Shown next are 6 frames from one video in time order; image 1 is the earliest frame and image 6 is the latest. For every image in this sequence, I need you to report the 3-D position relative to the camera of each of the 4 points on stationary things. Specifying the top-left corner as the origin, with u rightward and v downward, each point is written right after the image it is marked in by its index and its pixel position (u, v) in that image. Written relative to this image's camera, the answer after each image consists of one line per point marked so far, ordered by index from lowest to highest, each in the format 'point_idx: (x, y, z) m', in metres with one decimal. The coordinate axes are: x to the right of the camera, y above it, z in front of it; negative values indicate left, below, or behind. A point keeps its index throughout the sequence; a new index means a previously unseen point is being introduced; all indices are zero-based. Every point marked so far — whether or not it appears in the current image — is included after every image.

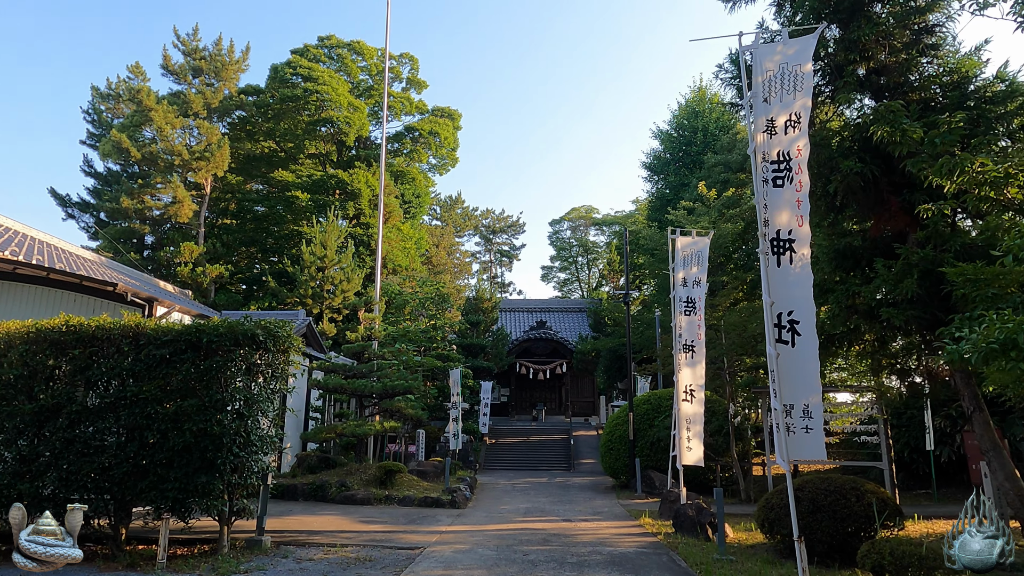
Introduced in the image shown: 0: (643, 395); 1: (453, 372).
0: (+3.0, -2.4, +15.1) m
1: (-1.5, -2.1, +16.8) m
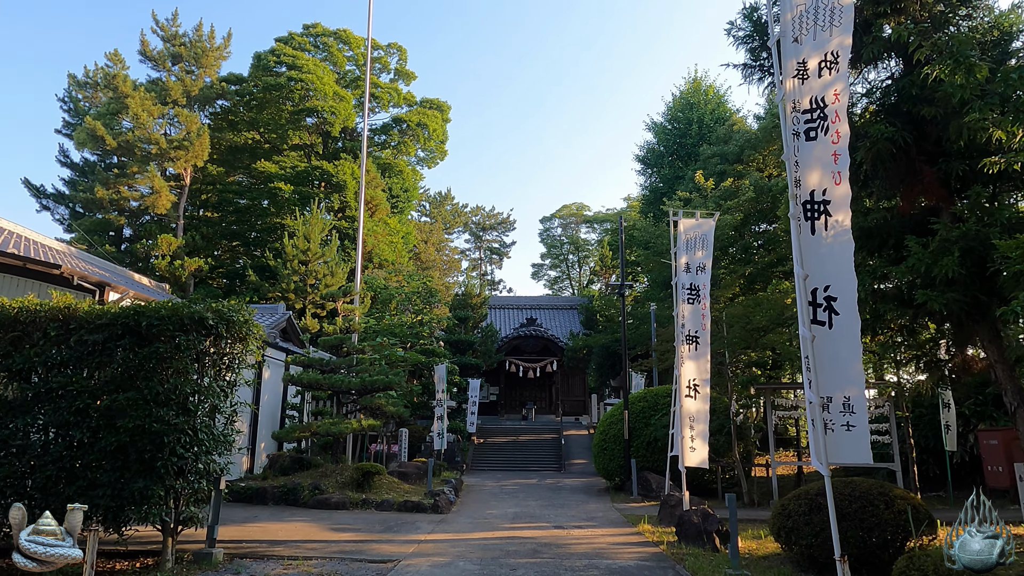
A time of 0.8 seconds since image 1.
0: (+2.8, -2.3, +14.3) m
1: (-1.8, -1.9, +16.0) m
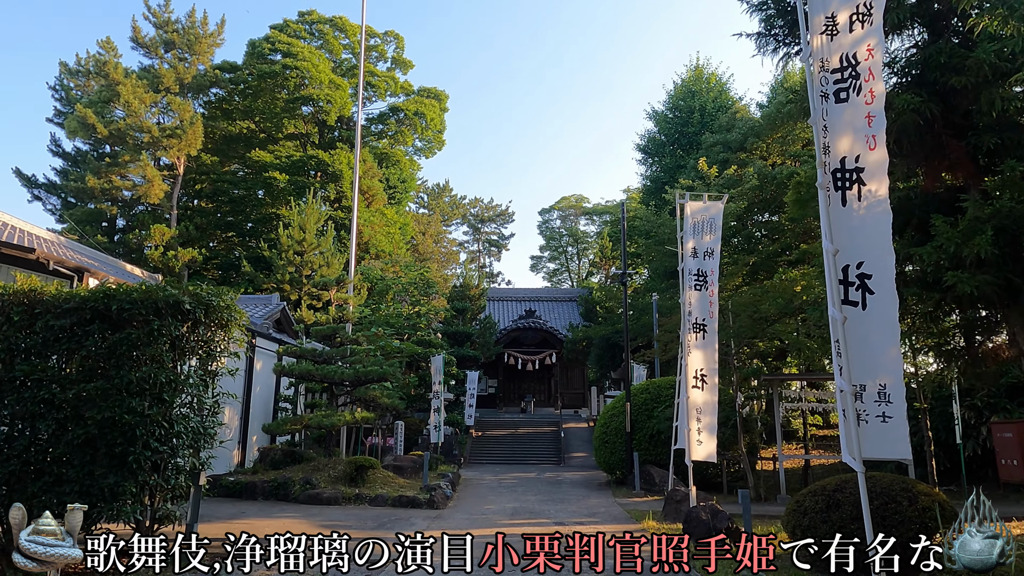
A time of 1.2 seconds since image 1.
0: (+2.7, -2.0, +13.9) m
1: (-1.8, -1.7, +15.6) m
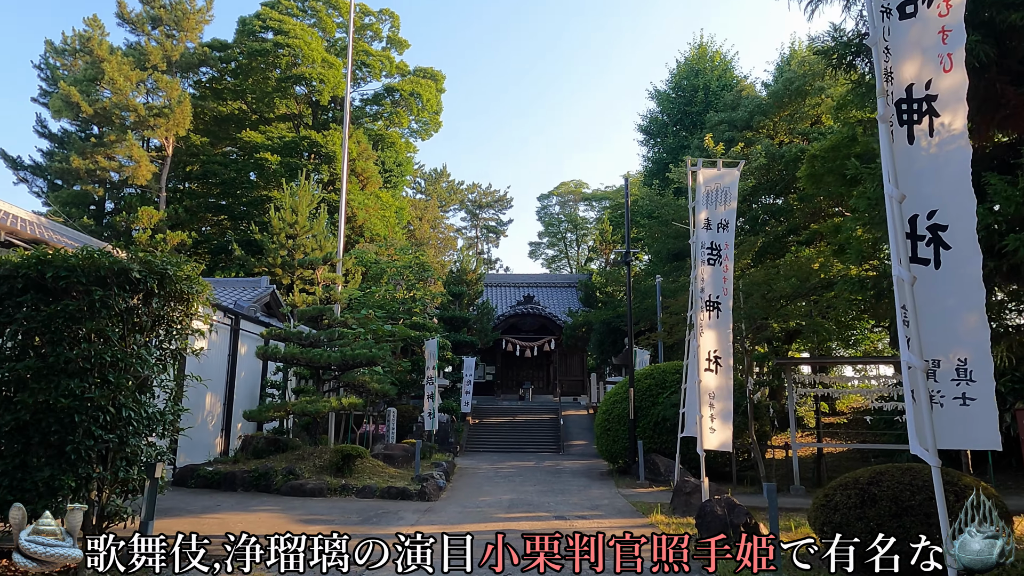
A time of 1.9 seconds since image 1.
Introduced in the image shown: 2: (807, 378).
0: (+2.7, -1.6, +13.2) m
1: (-1.9, -1.2, +14.9) m
2: (+5.3, -1.6, +11.8) m
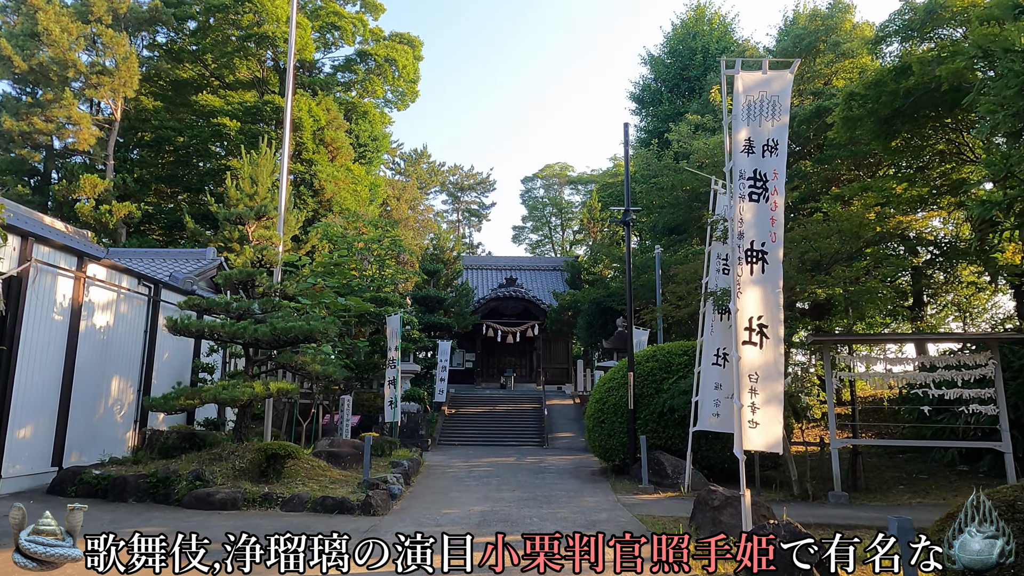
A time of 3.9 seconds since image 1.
0: (+2.3, -1.0, +11.1) m
1: (-2.3, -0.6, +12.7) m
2: (+4.9, -1.1, +9.8) m
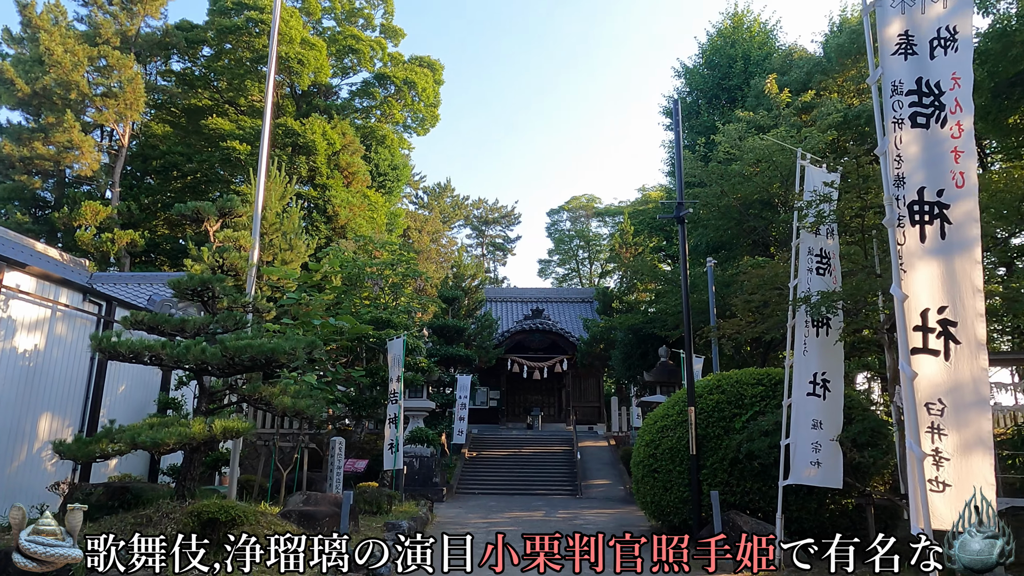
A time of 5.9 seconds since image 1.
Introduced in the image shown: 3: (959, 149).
0: (+2.7, -1.2, +8.9) m
1: (-1.9, -0.9, +10.6) m
2: (+5.2, -1.1, +7.4) m
3: (+2.5, +0.7, +3.7) m
